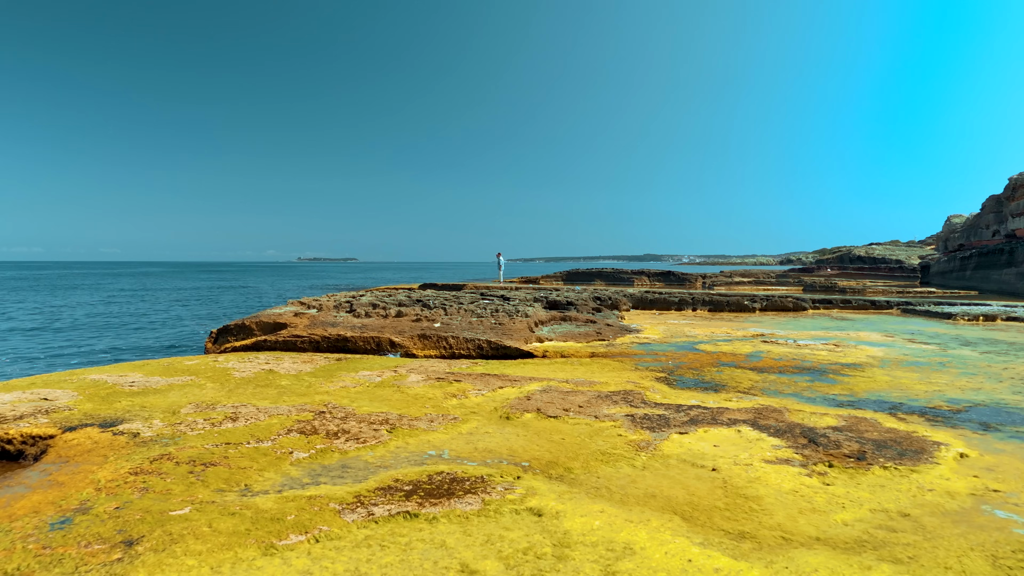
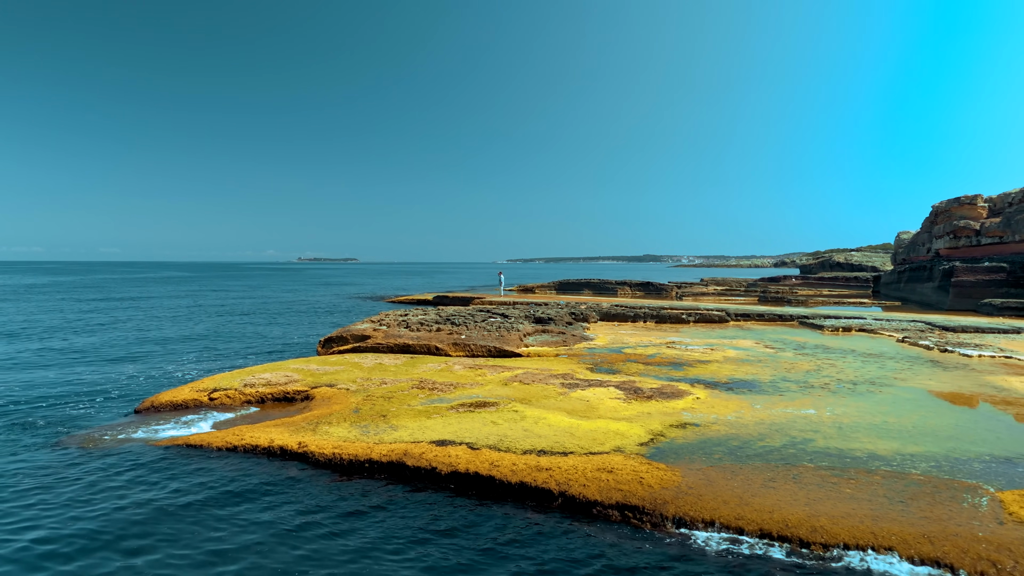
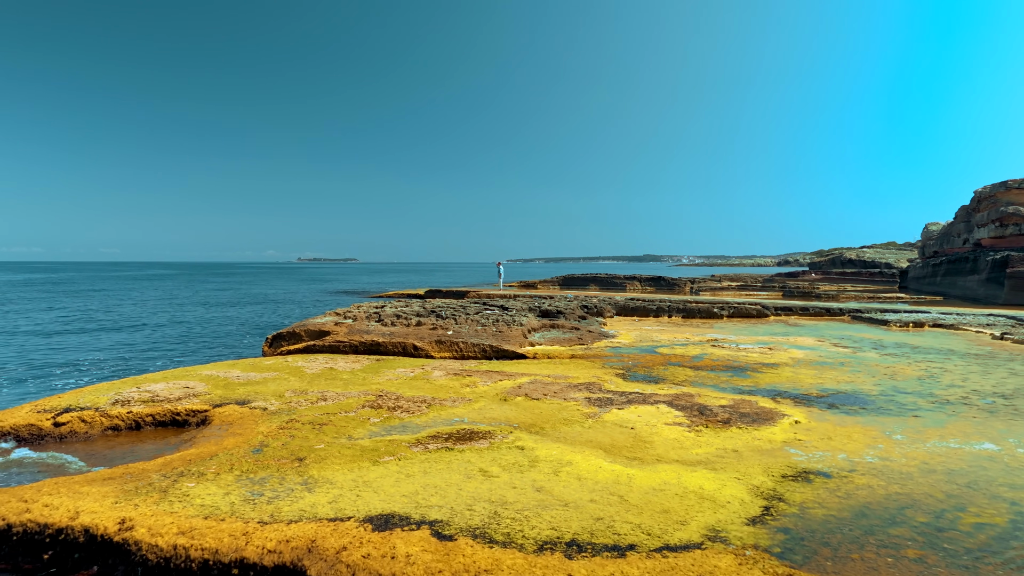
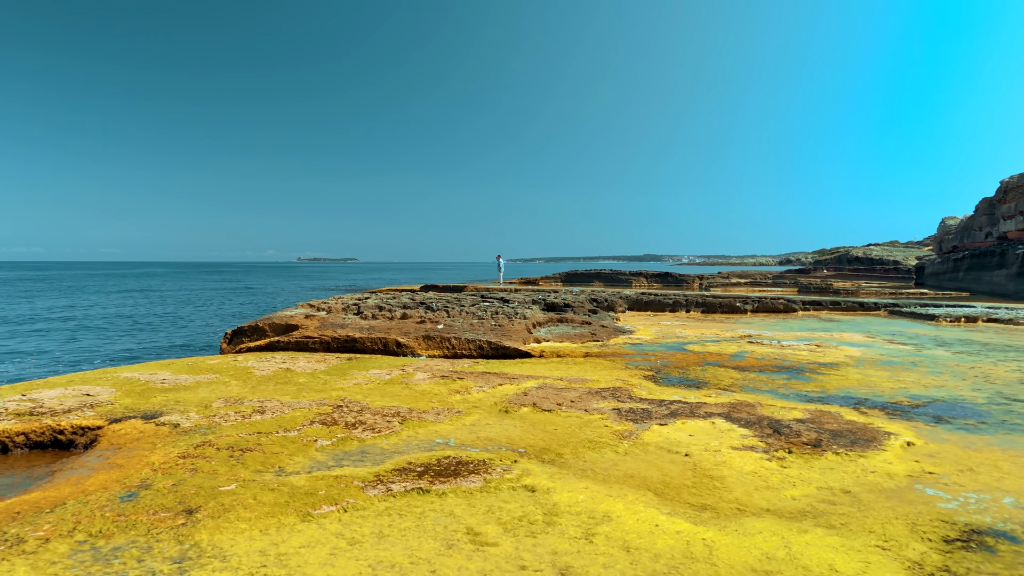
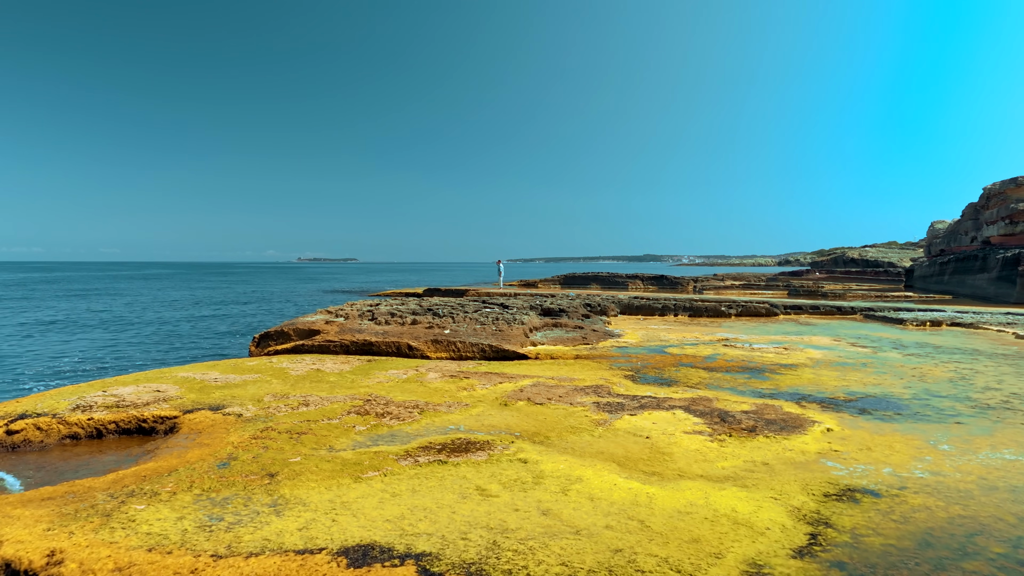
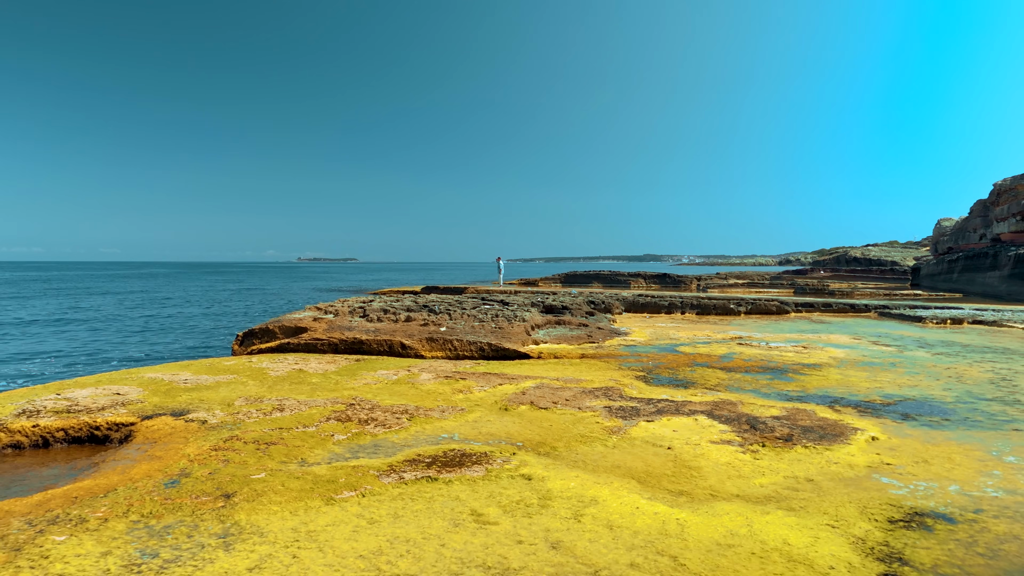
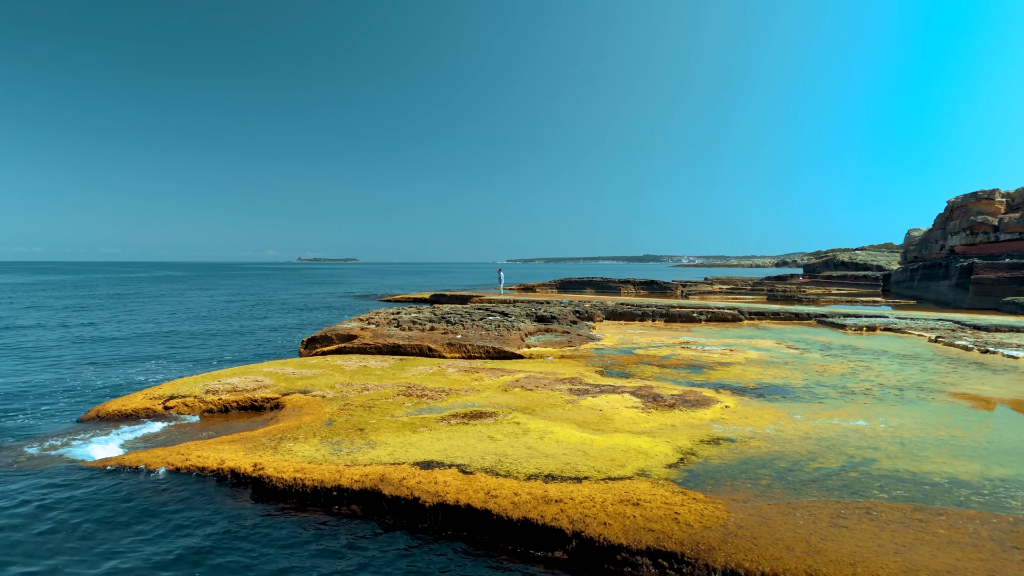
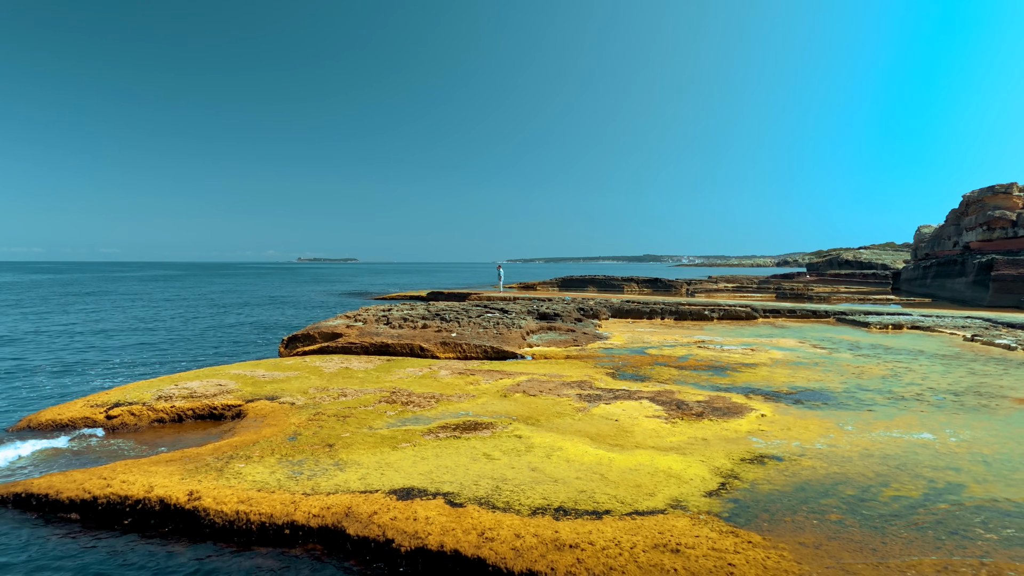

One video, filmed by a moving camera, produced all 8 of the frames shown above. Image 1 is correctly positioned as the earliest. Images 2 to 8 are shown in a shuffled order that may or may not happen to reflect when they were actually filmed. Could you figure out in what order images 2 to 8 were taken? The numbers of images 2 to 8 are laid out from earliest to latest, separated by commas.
4, 6, 5, 3, 8, 7, 2
